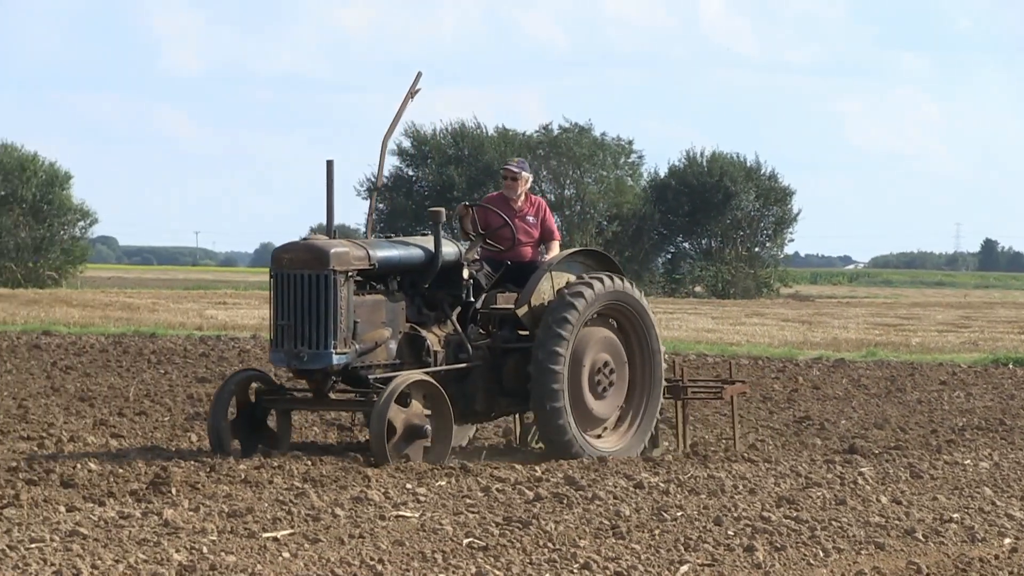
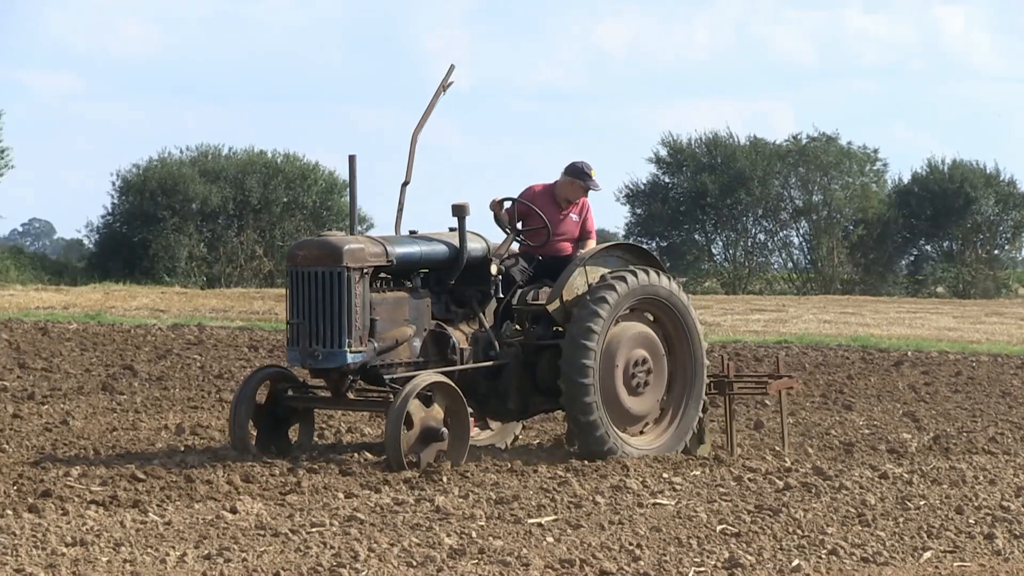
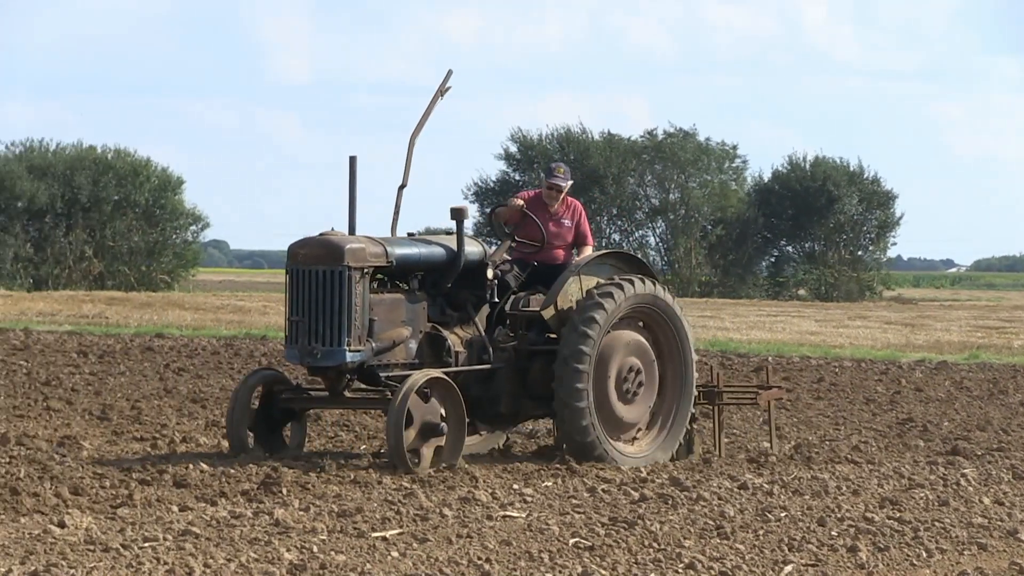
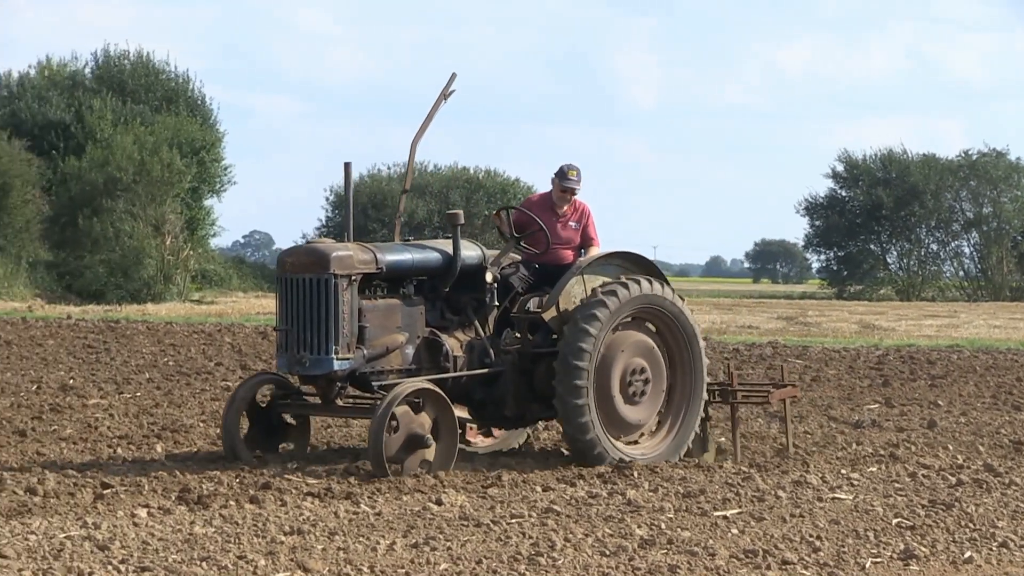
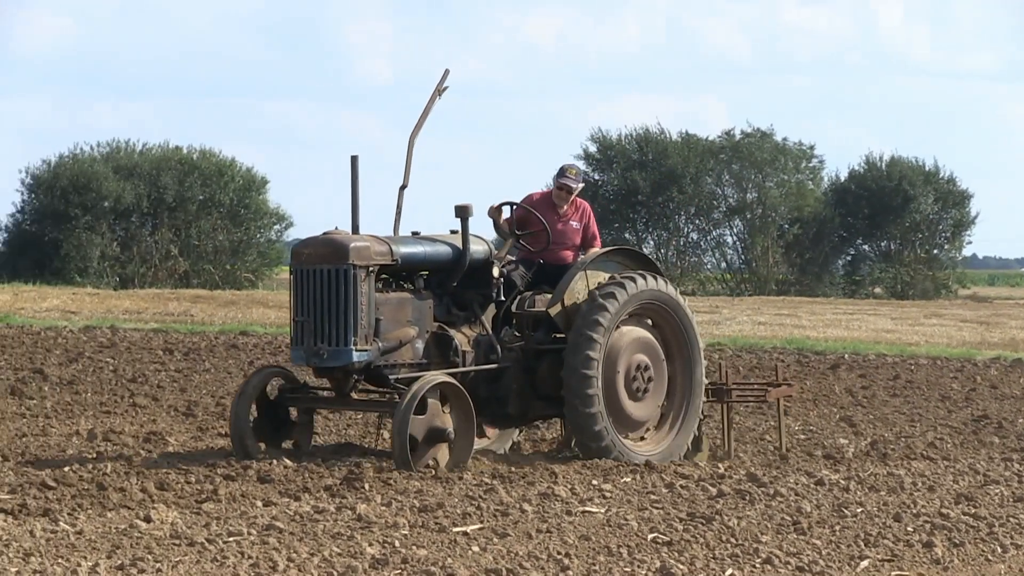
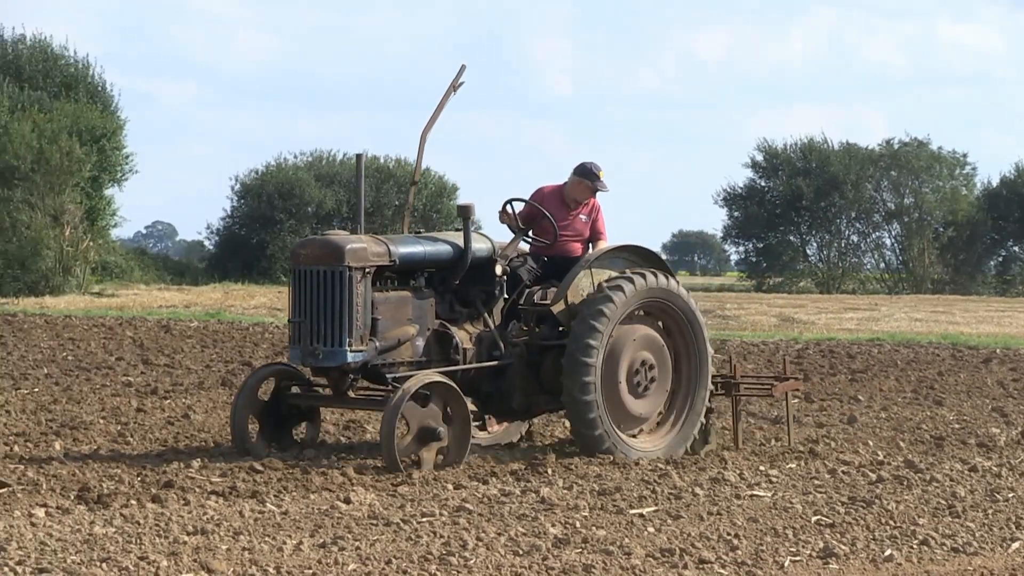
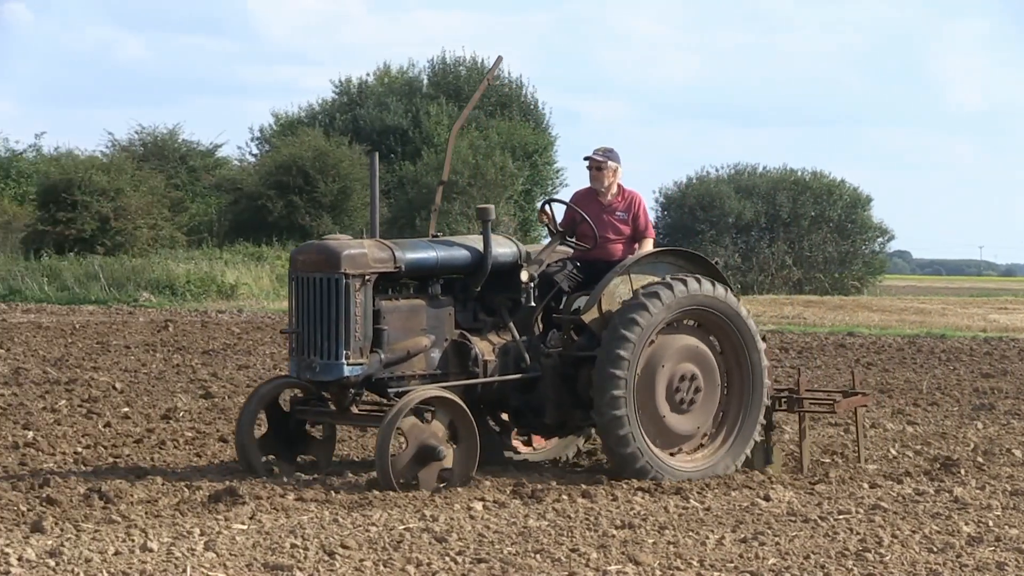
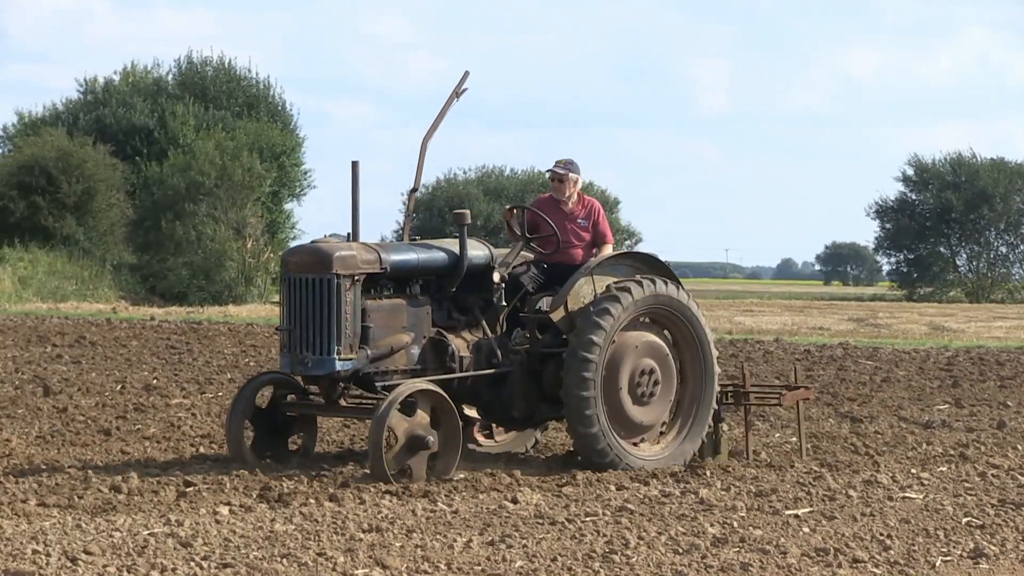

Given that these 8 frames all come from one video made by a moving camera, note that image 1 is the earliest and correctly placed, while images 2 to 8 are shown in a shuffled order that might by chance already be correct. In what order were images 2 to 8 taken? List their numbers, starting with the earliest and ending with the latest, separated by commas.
3, 5, 2, 6, 4, 8, 7
